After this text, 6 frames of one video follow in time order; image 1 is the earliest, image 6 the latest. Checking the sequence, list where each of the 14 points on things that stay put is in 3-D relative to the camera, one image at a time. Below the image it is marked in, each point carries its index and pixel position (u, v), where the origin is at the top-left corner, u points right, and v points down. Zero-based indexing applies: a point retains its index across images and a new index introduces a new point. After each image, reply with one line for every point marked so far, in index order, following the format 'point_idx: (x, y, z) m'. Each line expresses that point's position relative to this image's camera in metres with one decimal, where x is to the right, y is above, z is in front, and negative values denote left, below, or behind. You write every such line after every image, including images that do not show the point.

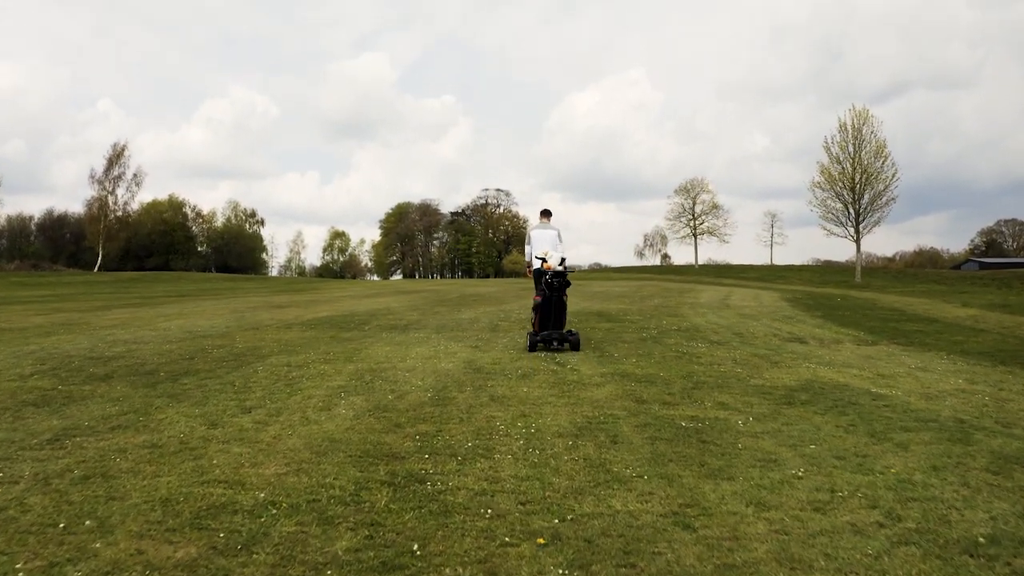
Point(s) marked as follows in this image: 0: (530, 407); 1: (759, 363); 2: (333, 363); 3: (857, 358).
0: (+0.3, -1.8, +8.9) m
1: (+5.6, -1.7, +13.7) m
2: (-4.0, -1.7, +13.4) m
3: (+8.8, -1.8, +15.4) m
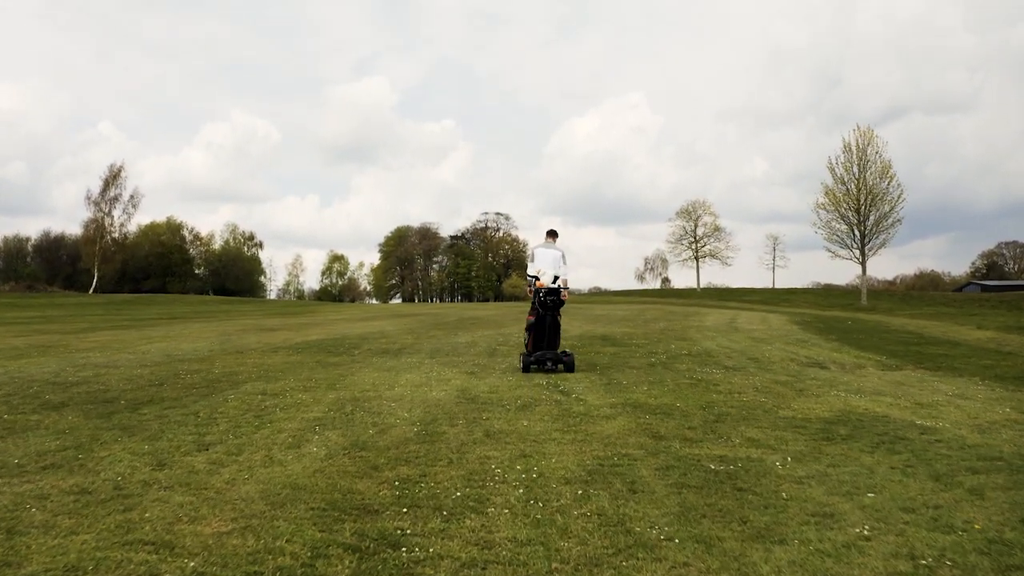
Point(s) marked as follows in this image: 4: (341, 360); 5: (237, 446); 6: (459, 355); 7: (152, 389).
0: (+0.2, -2.0, +7.6) m
1: (+5.6, -2.1, +12.5) m
2: (-4.0, -2.1, +12.1) m
3: (+8.8, -2.3, +14.2) m
4: (-5.0, -2.1, +17.9) m
5: (-3.8, -2.2, +8.3) m
6: (-1.6, -2.0, +18.4) m
7: (-8.0, -2.2, +13.4) m
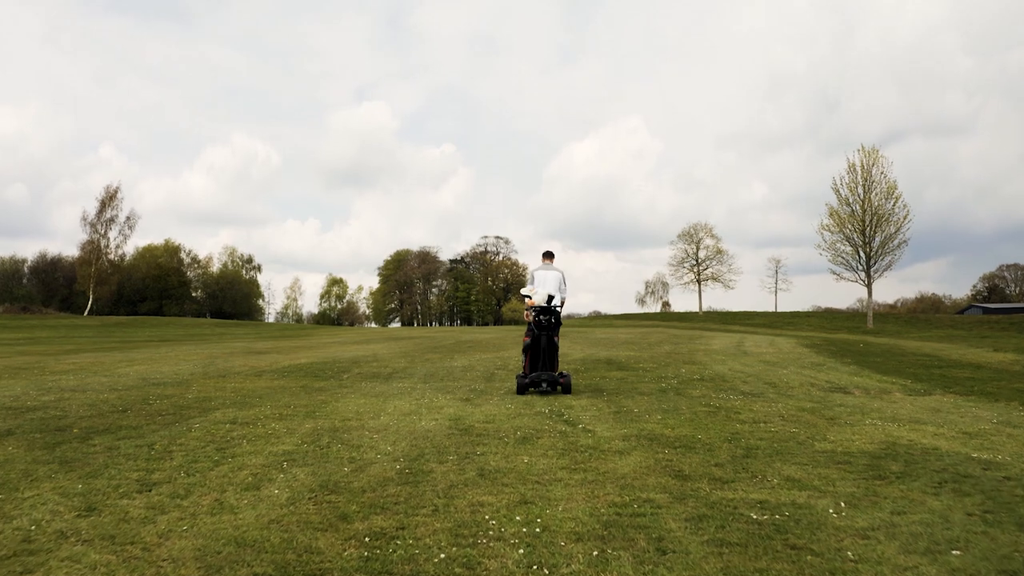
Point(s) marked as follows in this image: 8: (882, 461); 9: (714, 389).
0: (+0.2, -2.1, +6.4) m
1: (+5.6, -2.4, +11.2) m
2: (-4.0, -2.4, +10.9) m
3: (+8.8, -2.7, +12.9) m
4: (-5.1, -2.7, +16.6) m
5: (-3.8, -2.3, +7.1) m
6: (-1.6, -2.6, +17.1) m
7: (-8.0, -2.6, +12.2) m
8: (+5.0, -2.3, +8.1) m
9: (+4.9, -2.5, +14.7) m
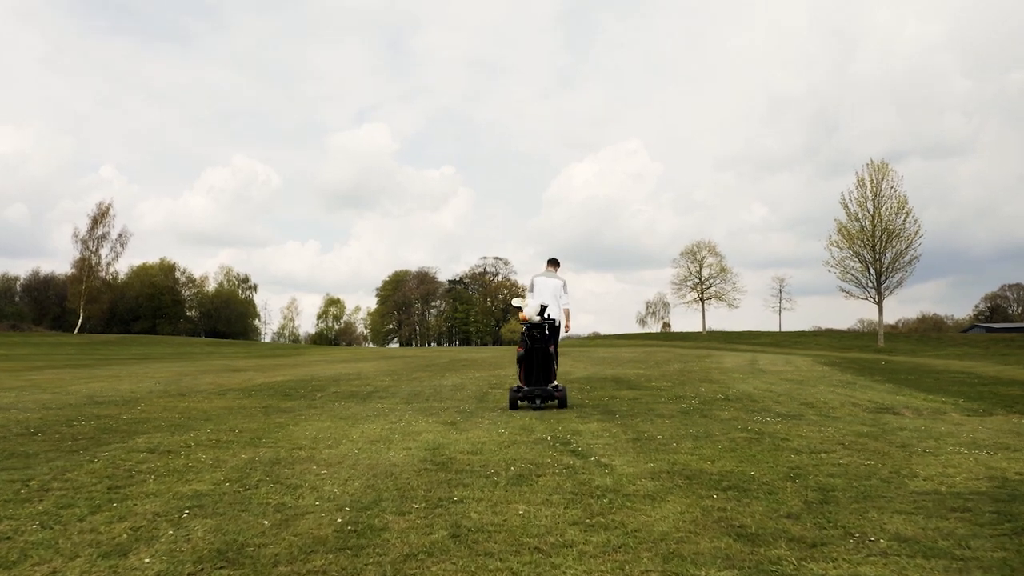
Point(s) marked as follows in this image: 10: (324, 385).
0: (+0.1, -1.9, +4.2) m
1: (+5.5, -2.4, +9.0) m
2: (-4.1, -2.3, +8.6) m
3: (+8.7, -2.7, +10.7) m
4: (-5.2, -2.8, +14.4) m
5: (-3.9, -2.1, +4.8) m
6: (-1.7, -2.7, +14.9) m
7: (-8.1, -2.5, +9.9) m
8: (+4.9, -2.1, +5.9) m
9: (+4.8, -2.5, +12.5) m
10: (-5.8, -3.0, +18.5) m
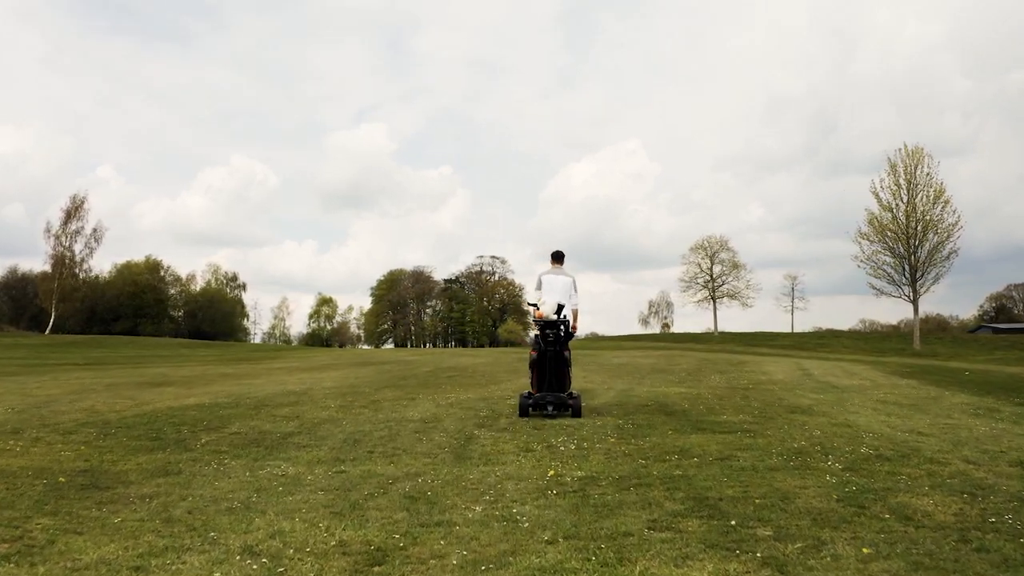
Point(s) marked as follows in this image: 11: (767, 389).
0: (+0.2, -1.6, -1.8) m
1: (+5.5, -2.1, +3.0) m
2: (-4.1, -2.0, +2.7) m
3: (+8.7, -2.4, +4.7) m
4: (-5.2, -2.5, +8.4) m
5: (-3.9, -1.8, -1.1) m
6: (-1.7, -2.4, +8.9) m
7: (-8.1, -2.2, +3.9) m
8: (+4.9, -1.8, -0.1) m
9: (+4.8, -2.2, +6.6) m
10: (-5.8, -2.7, +12.5) m
11: (+7.9, -3.1, +18.6) m
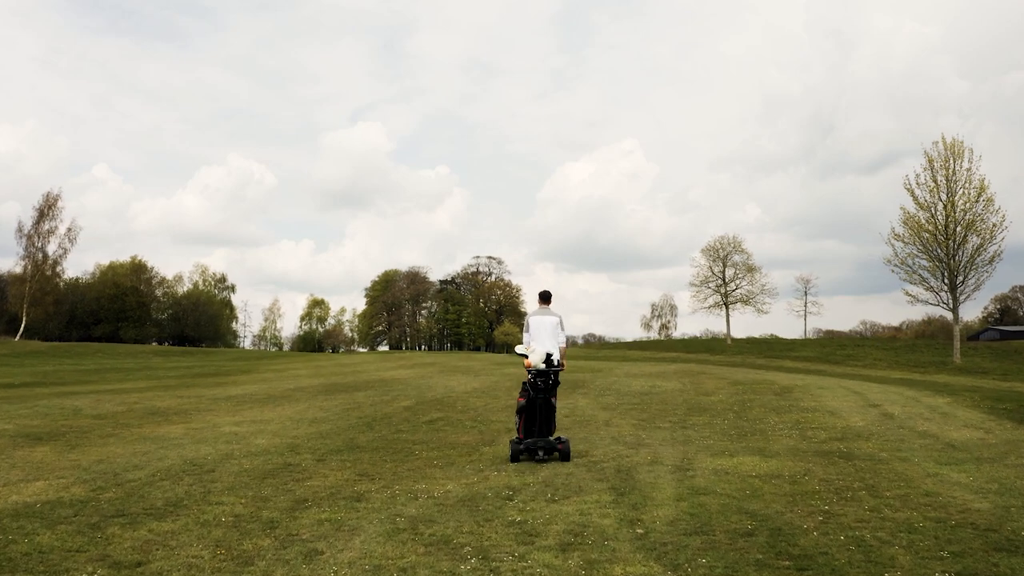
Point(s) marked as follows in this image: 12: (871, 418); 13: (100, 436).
0: (+0.3, -2.2, -7.2) m
1: (+5.6, -2.7, -2.3) m
2: (-4.0, -2.5, -2.7) m
3: (+8.8, -2.9, -0.6) m
4: (-5.1, -3.0, +3.0) m
5: (-3.8, -2.4, -6.5) m
6: (-1.6, -3.0, +3.5) m
7: (-8.0, -2.8, -1.5) m
8: (+5.0, -2.4, -5.4) m
9: (+4.9, -2.8, +1.2) m
10: (-5.7, -3.2, +7.1) m
11: (+8.0, -3.7, +13.3) m
12: (+11.7, -4.2, +19.2) m
13: (-11.4, -4.0, +16.8) m
